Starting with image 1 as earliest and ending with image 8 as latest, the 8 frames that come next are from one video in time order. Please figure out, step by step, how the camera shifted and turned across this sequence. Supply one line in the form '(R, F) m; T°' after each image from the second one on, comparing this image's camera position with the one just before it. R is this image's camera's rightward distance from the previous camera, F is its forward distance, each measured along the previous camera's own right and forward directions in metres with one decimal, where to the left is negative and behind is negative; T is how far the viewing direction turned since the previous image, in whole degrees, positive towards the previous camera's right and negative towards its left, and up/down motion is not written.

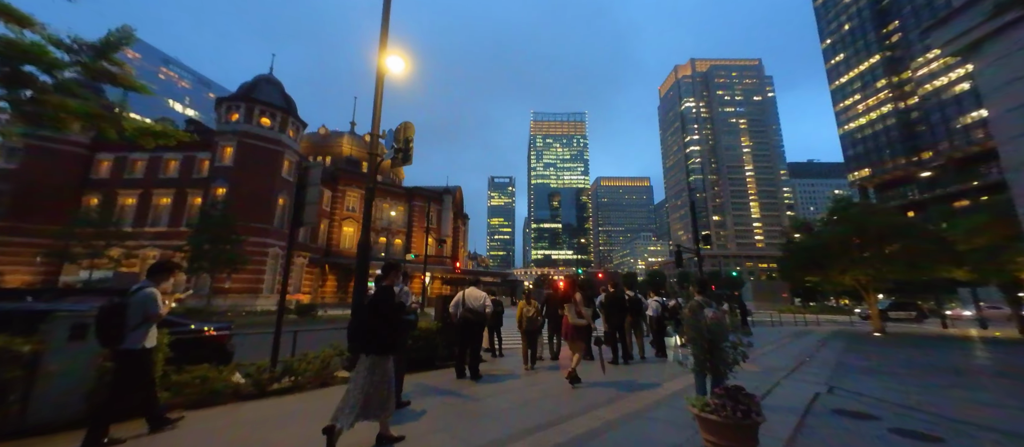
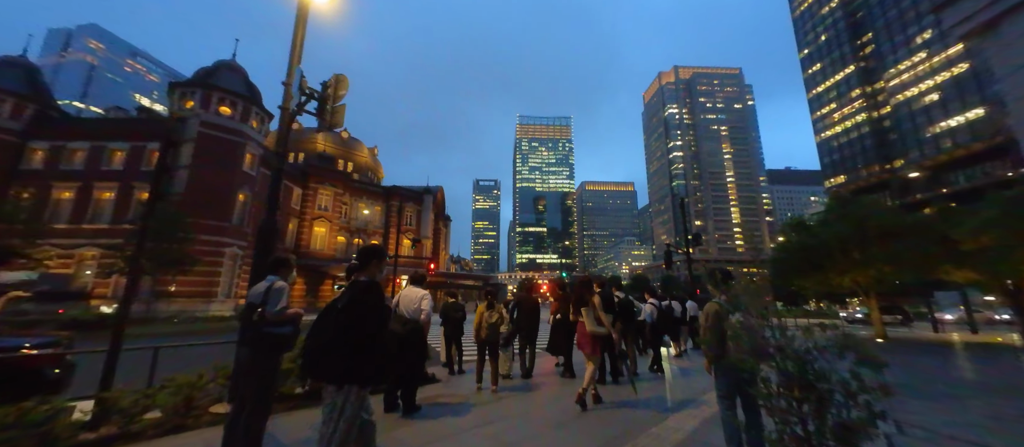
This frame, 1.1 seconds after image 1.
(+0.4, +1.3) m; +2°
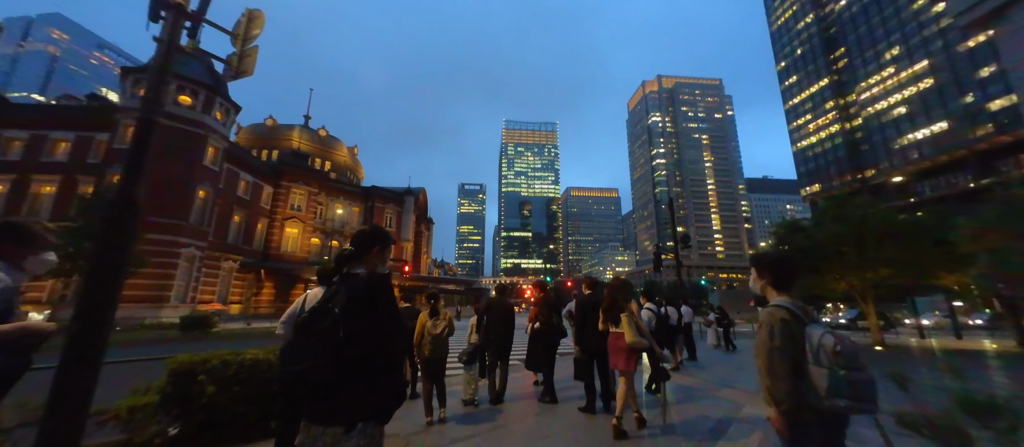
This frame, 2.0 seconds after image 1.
(+0.2, +1.0) m; +2°
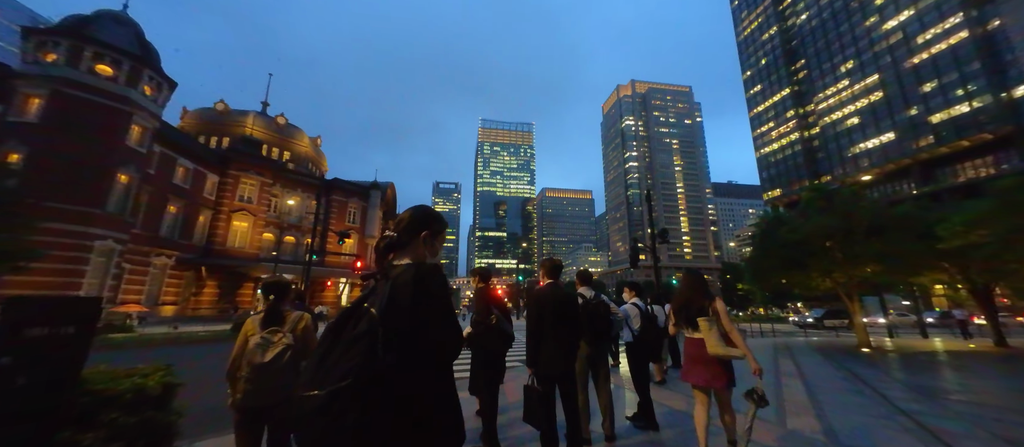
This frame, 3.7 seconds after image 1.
(+0.4, +1.3) m; +4°
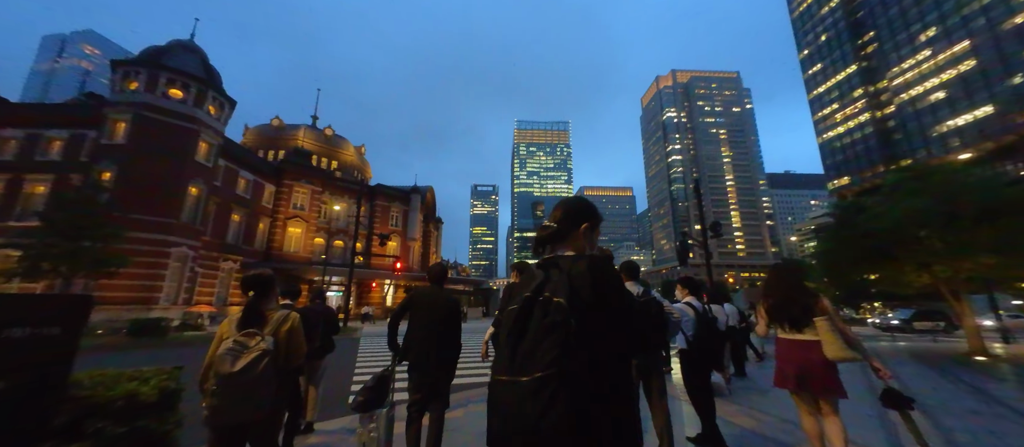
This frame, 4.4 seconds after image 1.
(+0.1, +0.4) m; -7°
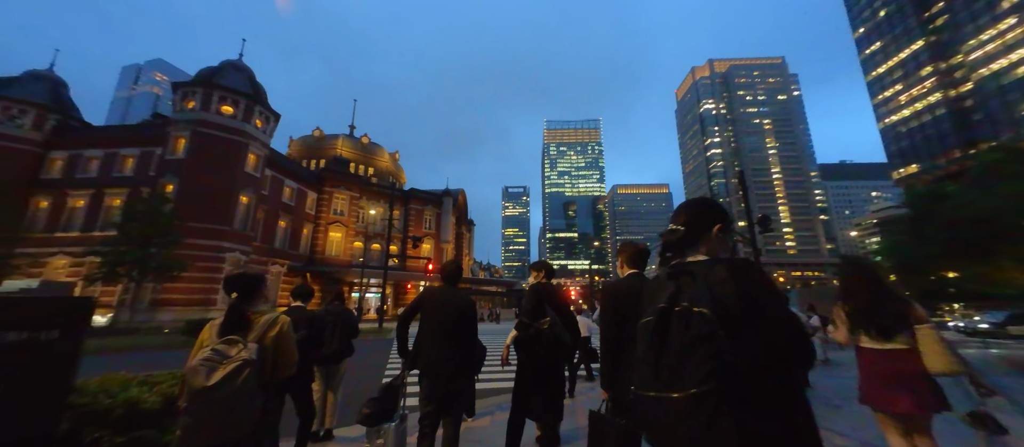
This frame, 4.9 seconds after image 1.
(+0.1, +0.3) m; -5°
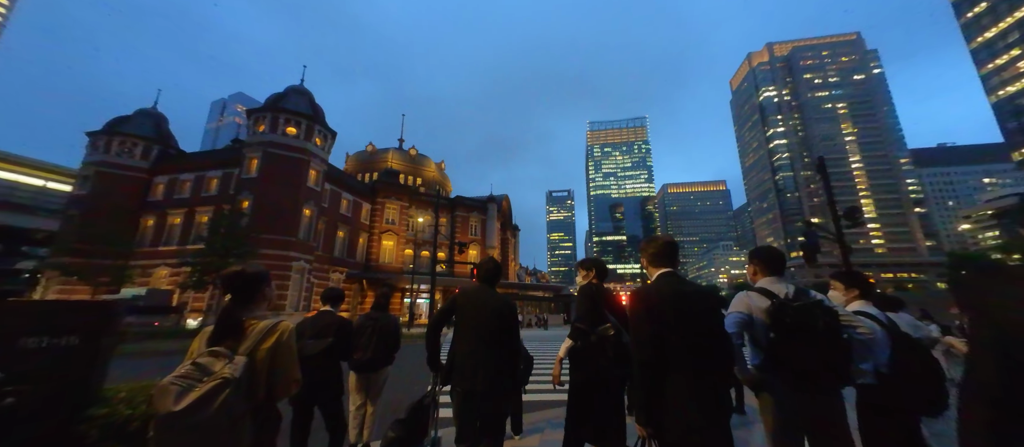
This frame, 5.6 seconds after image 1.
(0.0, +0.3) m; -8°
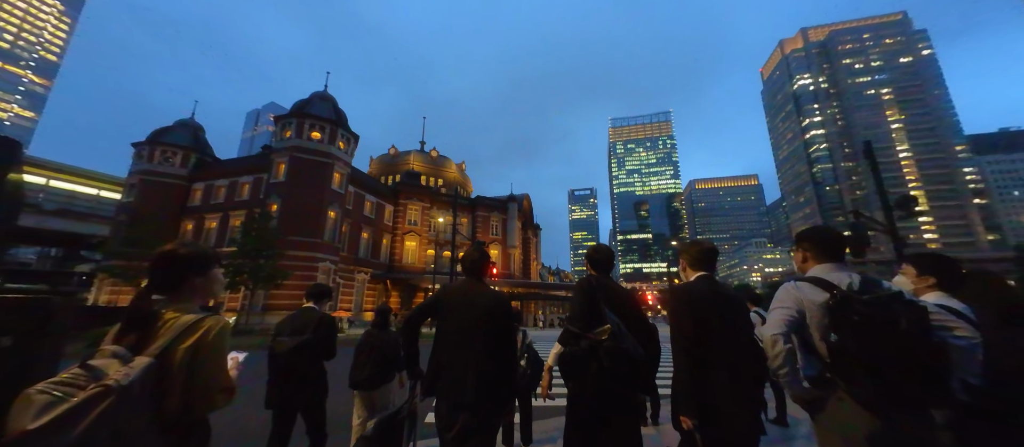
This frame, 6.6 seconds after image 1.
(+0.1, +0.3) m; -4°
